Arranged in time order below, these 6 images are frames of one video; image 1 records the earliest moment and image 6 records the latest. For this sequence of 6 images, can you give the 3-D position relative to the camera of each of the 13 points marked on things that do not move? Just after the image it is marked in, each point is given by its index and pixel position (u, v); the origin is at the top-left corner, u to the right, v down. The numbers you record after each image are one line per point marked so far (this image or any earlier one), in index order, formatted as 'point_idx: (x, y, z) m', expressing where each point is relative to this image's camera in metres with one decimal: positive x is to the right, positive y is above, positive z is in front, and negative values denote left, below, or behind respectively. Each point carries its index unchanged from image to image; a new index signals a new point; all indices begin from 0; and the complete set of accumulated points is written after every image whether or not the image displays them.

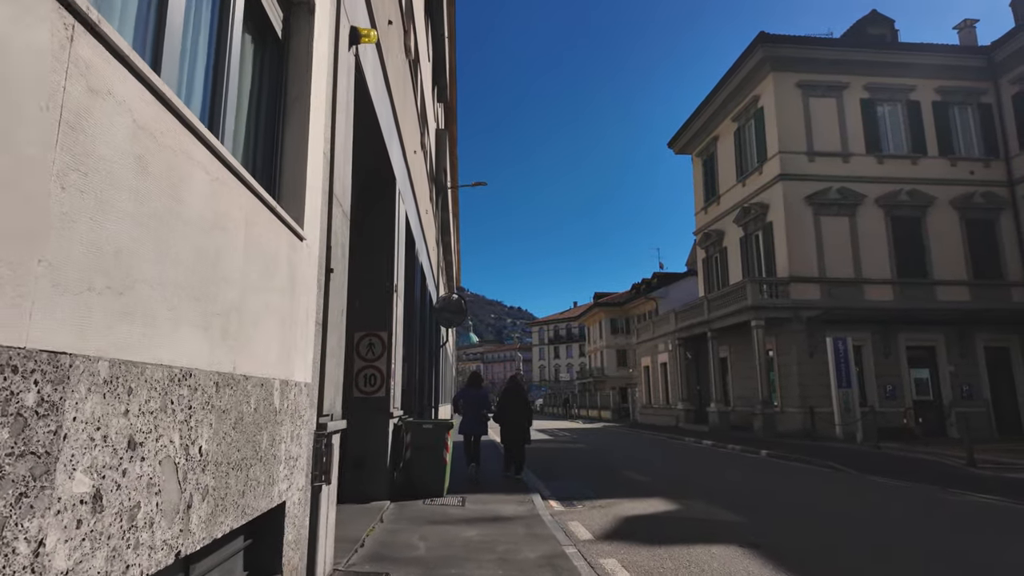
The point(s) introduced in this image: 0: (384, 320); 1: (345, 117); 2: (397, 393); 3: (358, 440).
0: (-1.8, -0.4, +8.3) m
1: (-1.3, +1.4, +4.7) m
2: (-1.7, -1.5, +8.6) m
3: (-2.1, -2.1, +8.0) m
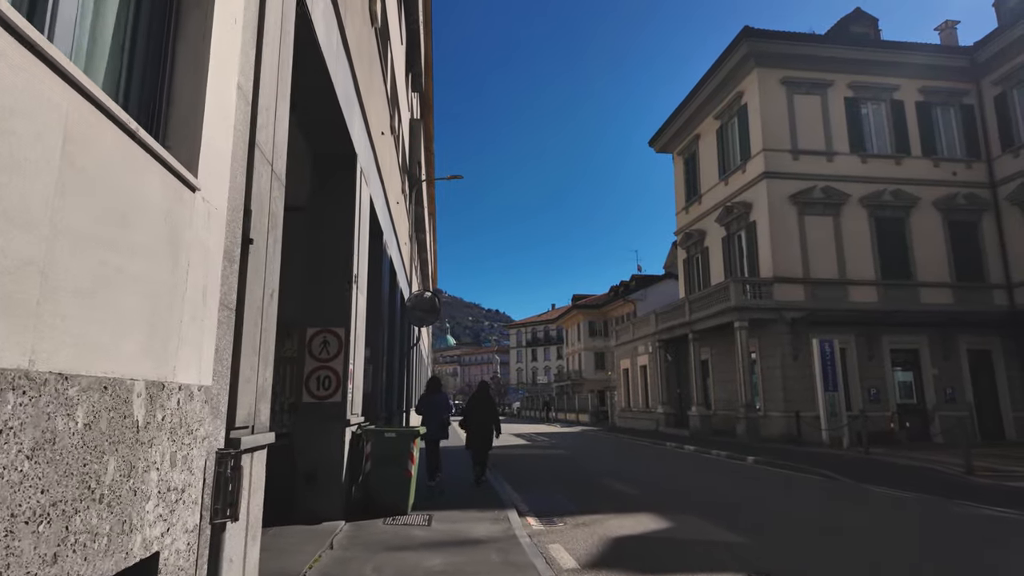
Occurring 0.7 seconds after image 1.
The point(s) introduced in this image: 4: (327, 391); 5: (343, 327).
0: (-2.1, -0.3, +7.4) m
1: (-1.5, +1.5, +3.8) m
2: (-2.1, -1.4, +7.7) m
3: (-2.4, -1.9, +7.0) m
4: (-2.2, -1.2, +7.1) m
5: (-2.1, -0.5, +7.3) m
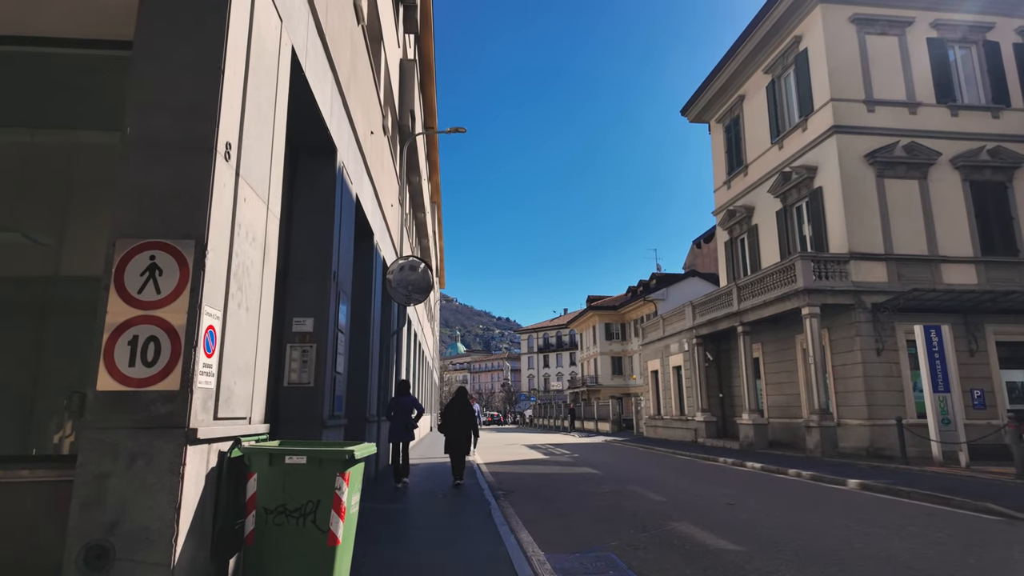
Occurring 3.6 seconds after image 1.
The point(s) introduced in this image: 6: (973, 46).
0: (-2.0, +0.5, +3.6) m
1: (-1.4, +2.3, +0.1) m
2: (-1.9, -0.6, +3.9) m
3: (-2.2, -1.1, +3.2) m
4: (-2.1, -0.5, +3.4) m
5: (-1.9, +0.3, +3.6) m
6: (+14.6, +7.7, +18.7) m
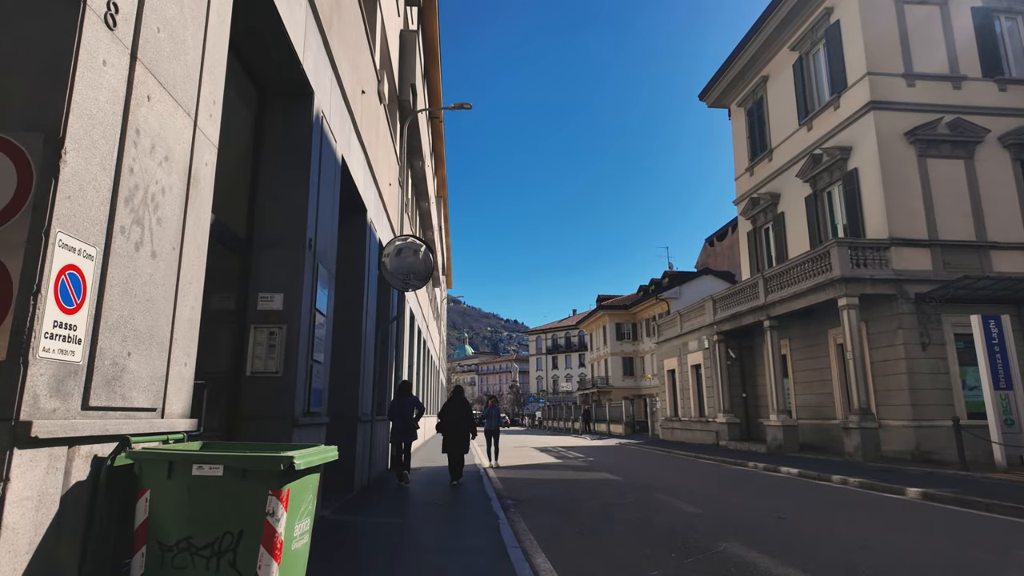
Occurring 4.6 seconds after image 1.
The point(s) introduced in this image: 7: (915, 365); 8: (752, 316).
0: (-1.9, +0.8, +2.4) m
1: (-1.4, +2.7, -1.2) m
2: (-1.8, -0.3, +2.7) m
3: (-2.2, -0.8, +2.0) m
4: (-2.0, -0.1, +2.1) m
5: (-1.9, +0.6, +2.3) m
6: (+14.9, +8.0, +17.2) m
7: (+9.9, -1.9, +14.4) m
8: (+7.9, -0.9, +19.3) m
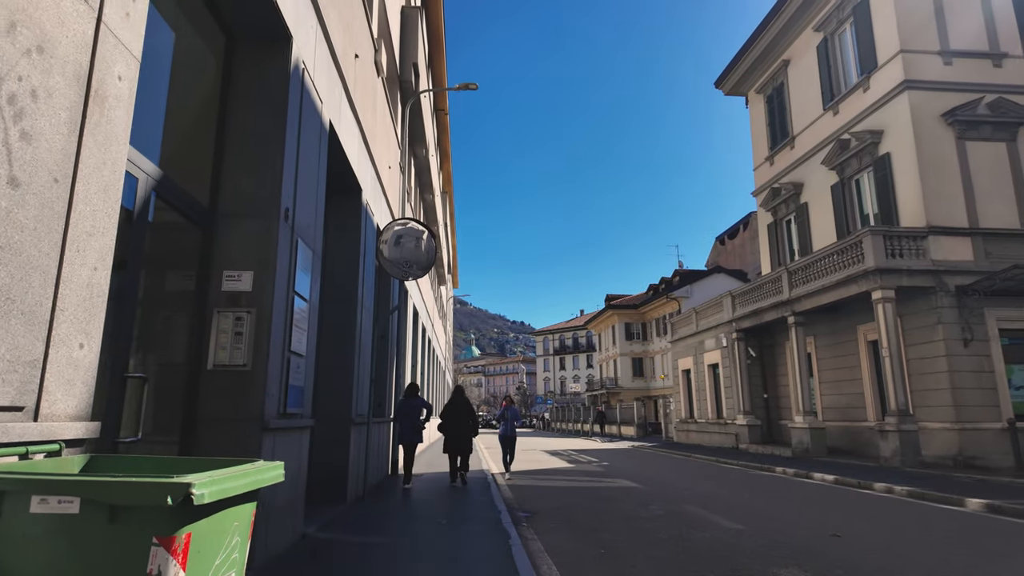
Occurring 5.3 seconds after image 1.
0: (-1.8, +1.0, +1.4) m
1: (-1.4, +2.9, -2.1) m
2: (-1.7, -0.1, +1.7) m
3: (-2.1, -0.6, +1.0) m
4: (-1.9, +0.1, +1.2) m
5: (-1.8, +0.8, +1.4) m
6: (+15.1, +8.2, +16.1) m
7: (+10.1, -1.7, +13.3) m
8: (+8.1, -0.7, +18.2) m
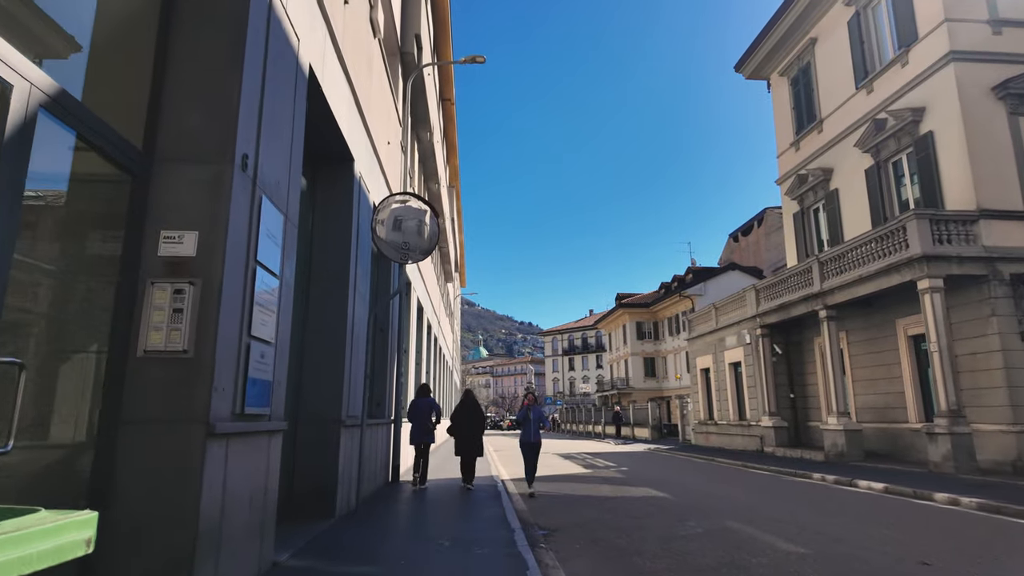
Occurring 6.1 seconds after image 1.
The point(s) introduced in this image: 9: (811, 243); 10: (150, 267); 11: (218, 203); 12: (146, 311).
0: (-1.7, +1.2, +0.4) m
1: (-1.3, +3.1, -3.2) m
2: (-1.6, +0.1, +0.6) m
3: (-2.0, -0.4, 0.0) m
4: (-1.9, +0.3, +0.1) m
5: (-1.7, +1.0, +0.3) m
6: (+15.4, +8.4, +14.8) m
7: (+10.3, -1.4, +12.1) m
8: (+8.4, -0.5, +17.0) m
9: (+9.7, +1.5, +19.2) m
10: (-2.3, +0.1, +3.8) m
11: (-1.9, +0.6, +3.9) m
12: (-2.3, -0.1, +3.7) m
